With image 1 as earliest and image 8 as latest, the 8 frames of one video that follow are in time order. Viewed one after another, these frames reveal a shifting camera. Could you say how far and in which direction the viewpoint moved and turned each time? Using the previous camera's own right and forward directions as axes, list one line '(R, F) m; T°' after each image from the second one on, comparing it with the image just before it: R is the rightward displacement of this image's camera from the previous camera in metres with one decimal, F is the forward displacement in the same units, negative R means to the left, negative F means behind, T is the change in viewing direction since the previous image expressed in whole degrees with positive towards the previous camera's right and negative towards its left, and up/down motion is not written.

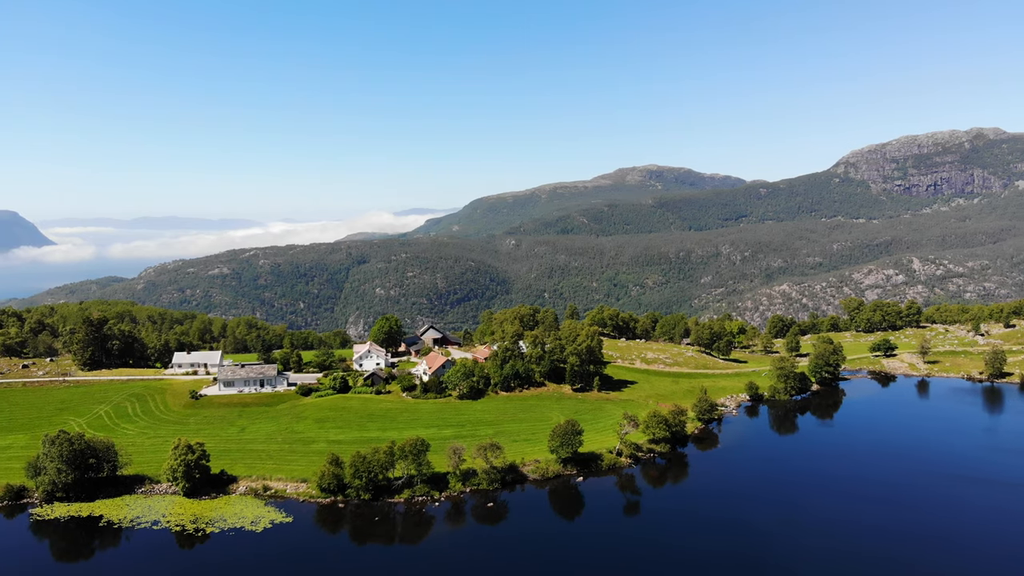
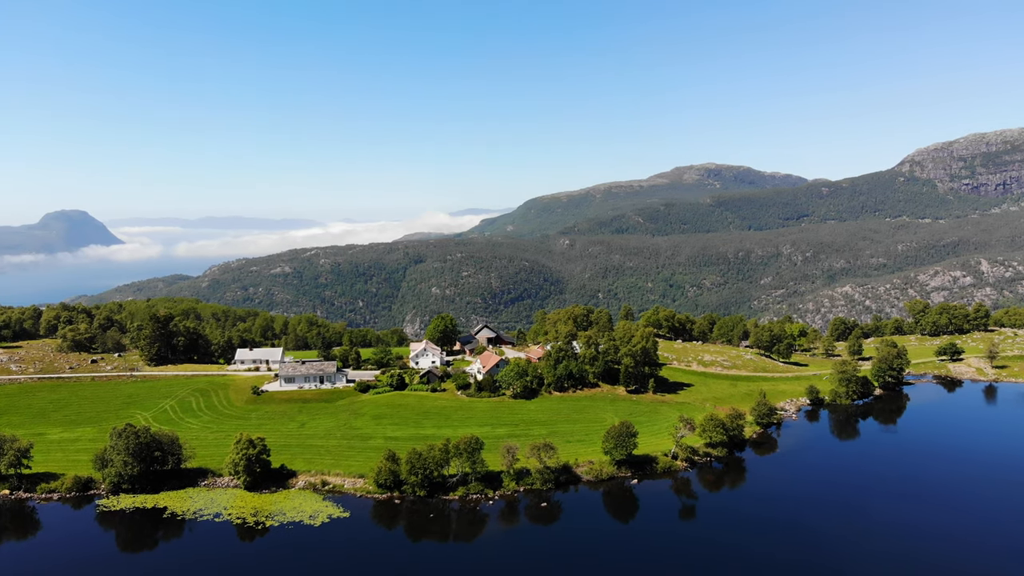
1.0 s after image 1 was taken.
(0.0, -0.1) m; -4°
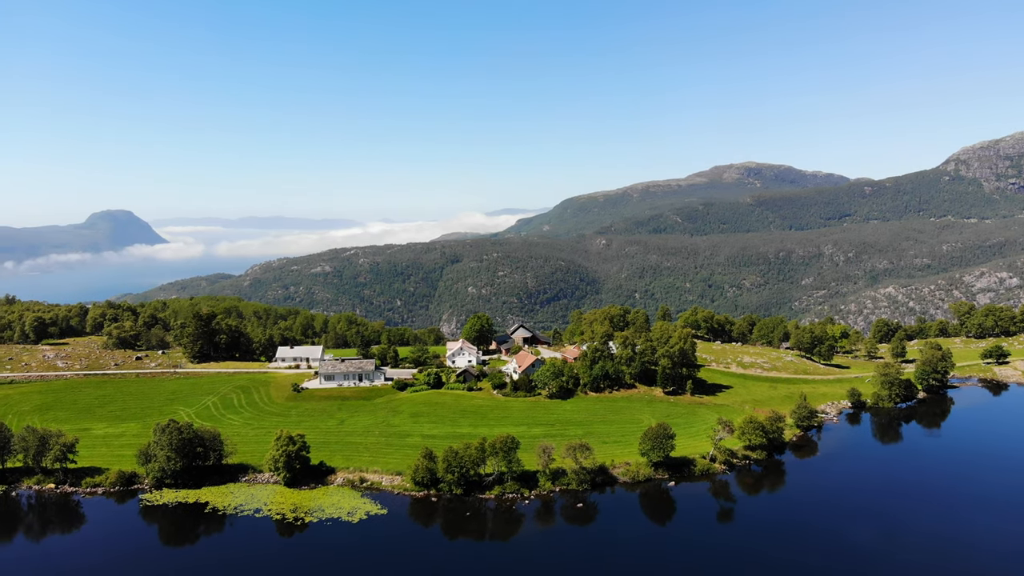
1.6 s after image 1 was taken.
(0.0, -0.1) m; -3°
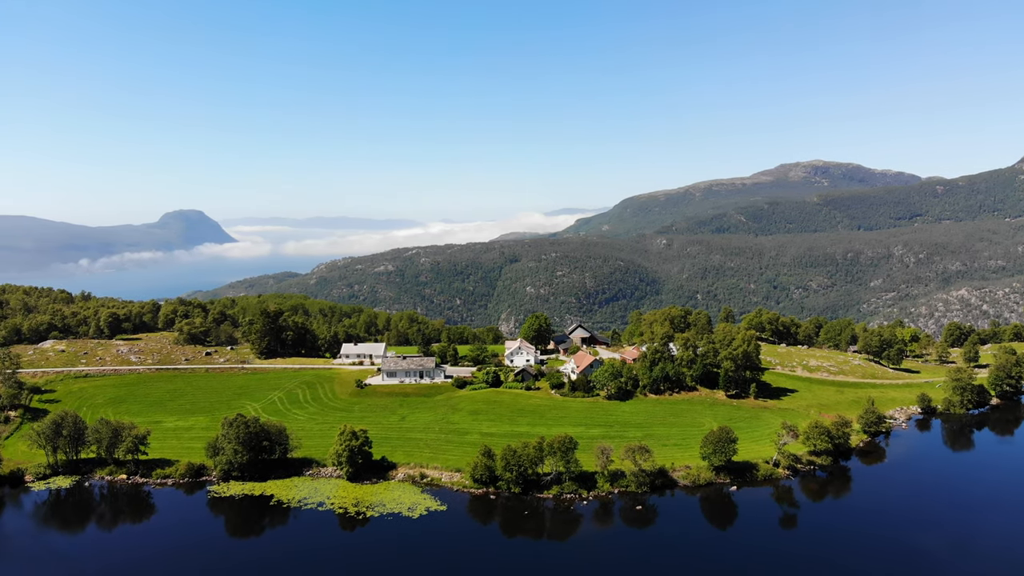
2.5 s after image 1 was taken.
(0.0, -0.3) m; -4°
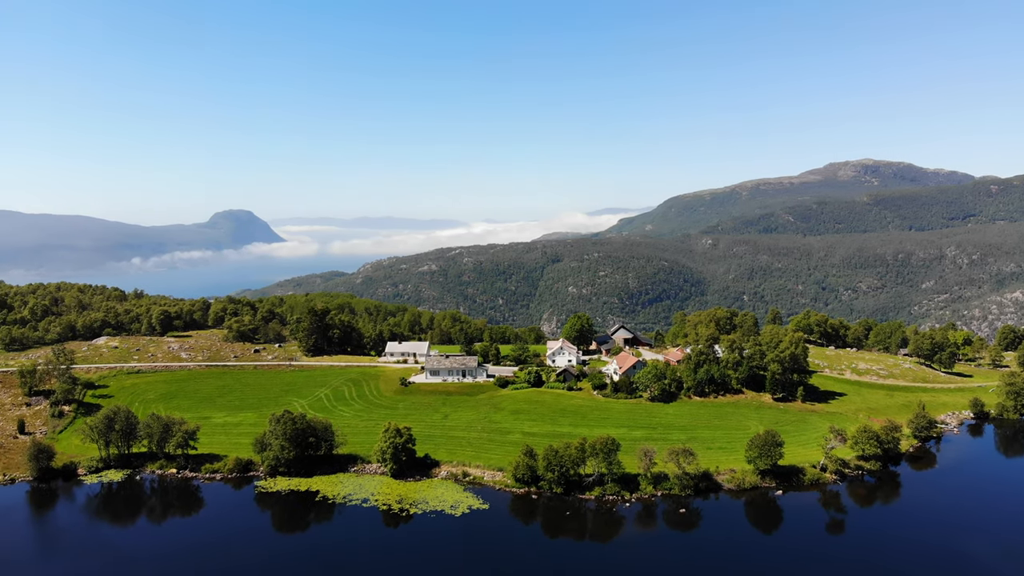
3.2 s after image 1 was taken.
(0.0, -0.3) m; -3°
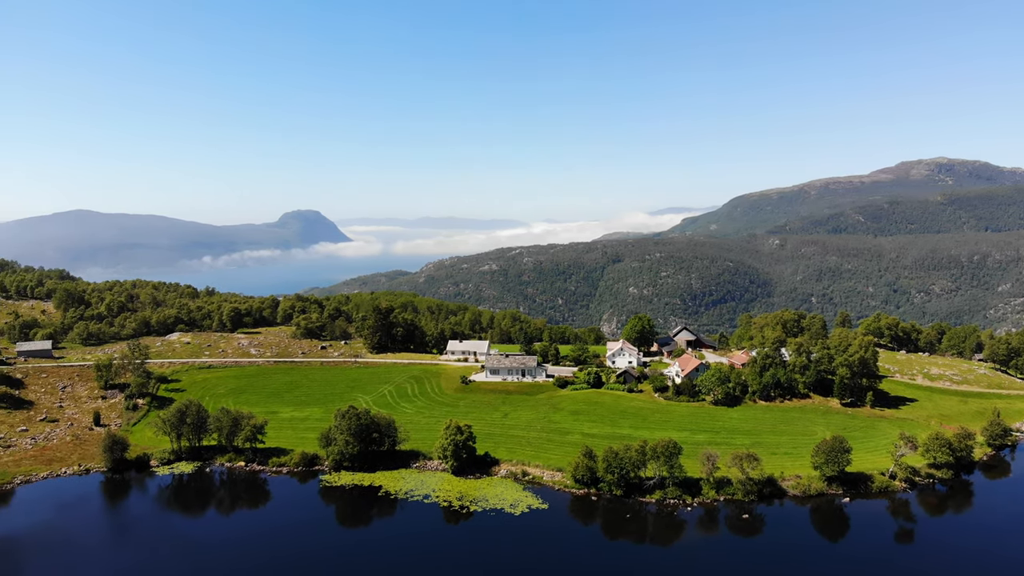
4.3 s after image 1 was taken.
(0.0, -0.7) m; -4°
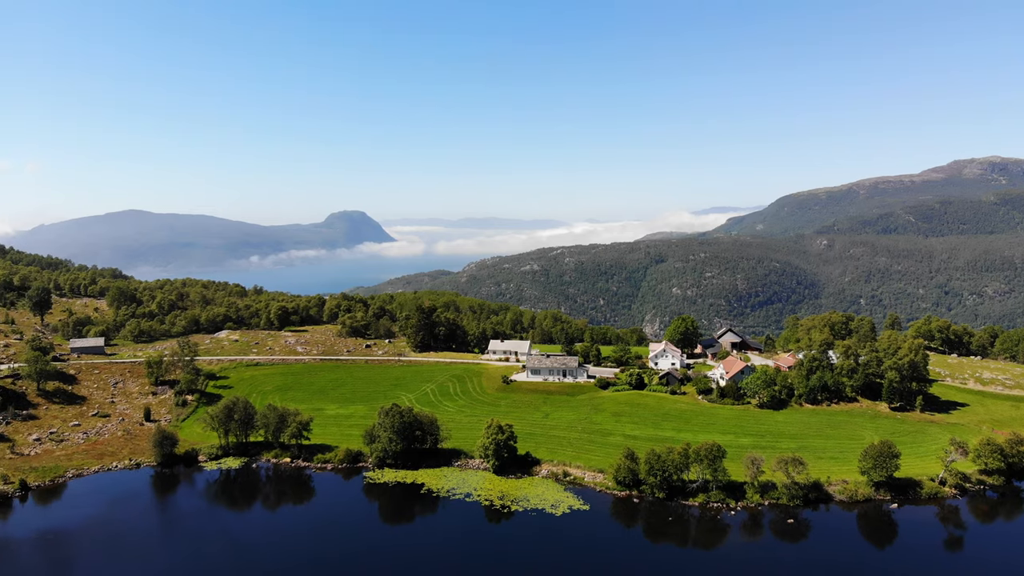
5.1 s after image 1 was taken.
(0.0, -0.9) m; -3°
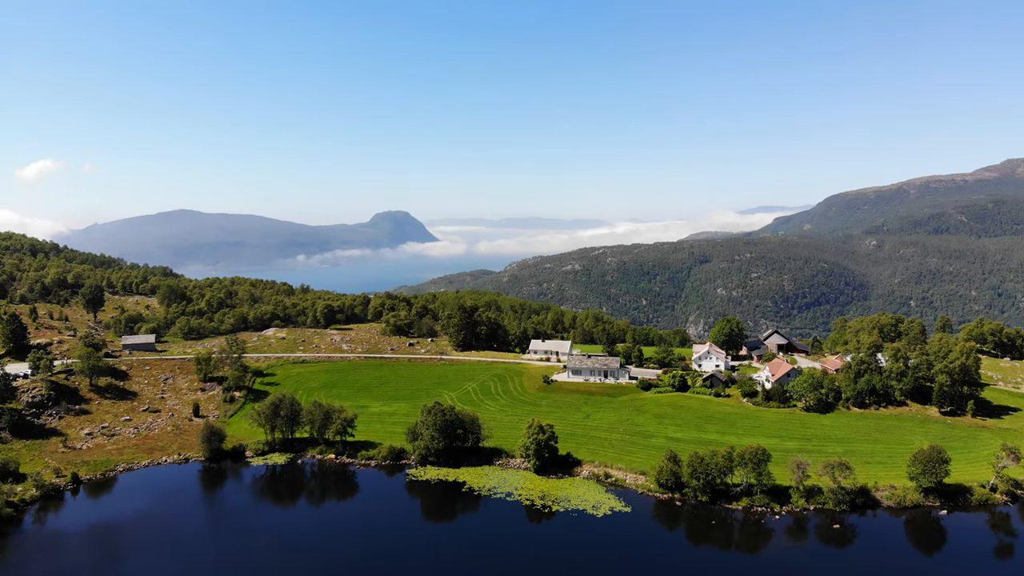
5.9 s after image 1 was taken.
(+0.1, -1.6) m; -3°
